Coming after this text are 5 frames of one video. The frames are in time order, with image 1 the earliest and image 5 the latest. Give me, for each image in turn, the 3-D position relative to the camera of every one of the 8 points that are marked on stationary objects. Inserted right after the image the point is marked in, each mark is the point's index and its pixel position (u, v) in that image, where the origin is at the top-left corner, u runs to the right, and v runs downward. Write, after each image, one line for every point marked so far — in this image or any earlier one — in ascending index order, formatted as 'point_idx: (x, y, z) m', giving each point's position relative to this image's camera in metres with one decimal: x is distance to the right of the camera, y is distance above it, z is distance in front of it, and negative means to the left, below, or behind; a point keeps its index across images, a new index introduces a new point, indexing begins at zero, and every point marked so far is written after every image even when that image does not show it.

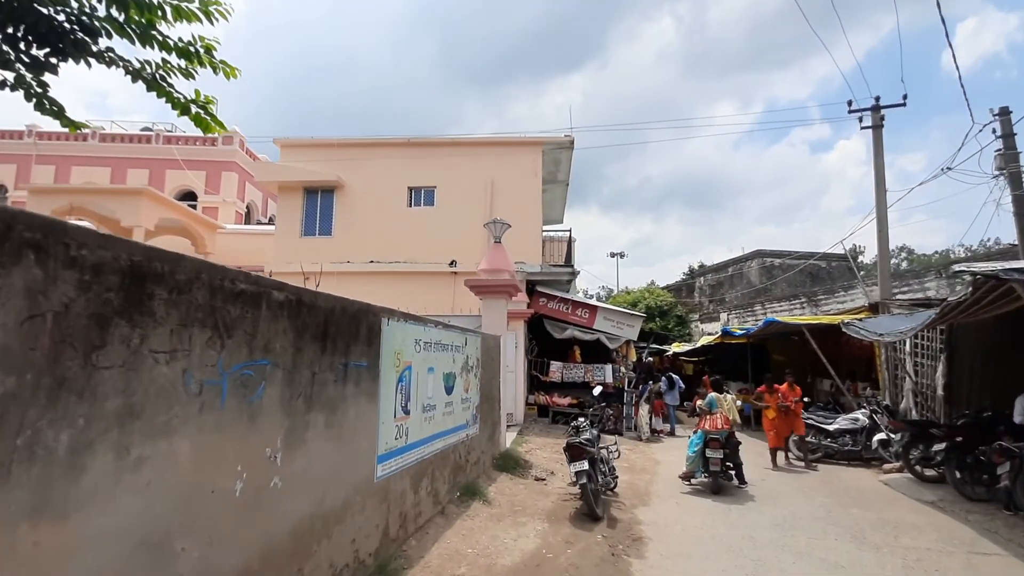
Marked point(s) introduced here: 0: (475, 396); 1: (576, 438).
0: (-0.4, -1.3, +7.4) m
1: (+0.7, -1.6, +6.5) m
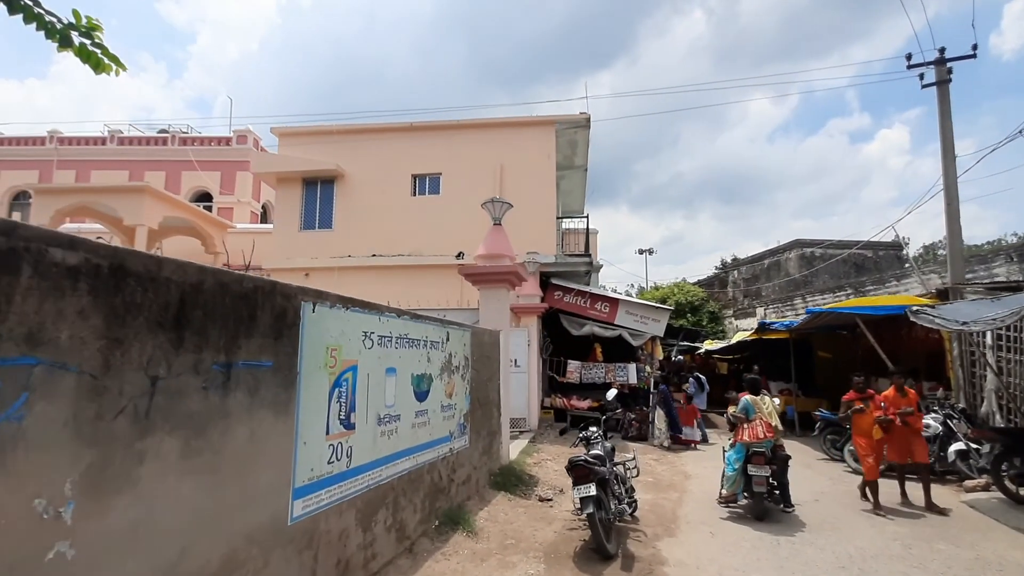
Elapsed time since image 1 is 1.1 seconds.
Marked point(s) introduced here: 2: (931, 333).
0: (-0.5, -1.2, +6.2) m
1: (+0.6, -1.4, +5.3) m
2: (+7.1, -0.8, +10.4) m
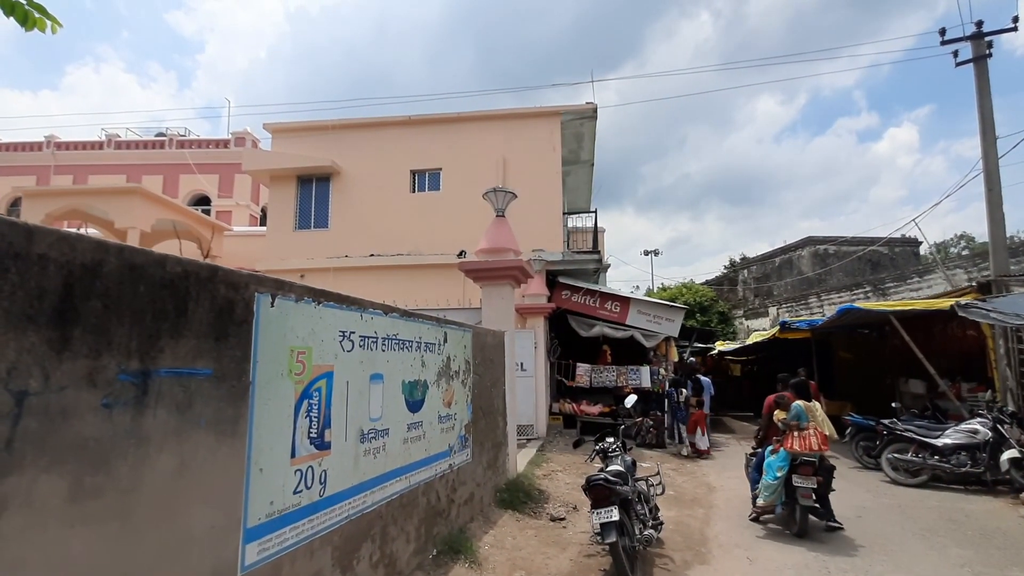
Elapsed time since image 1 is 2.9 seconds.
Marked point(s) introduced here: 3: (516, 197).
0: (-0.4, -1.1, +5.5) m
1: (+0.7, -1.4, +4.6) m
2: (+7.2, -0.7, +9.6) m
3: (+0.1, +1.2, +7.9) m
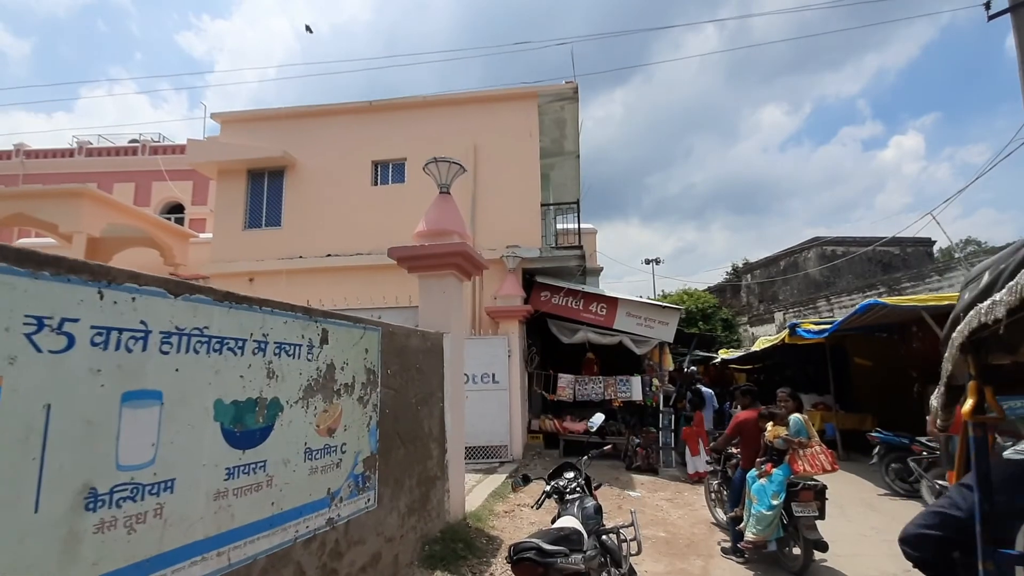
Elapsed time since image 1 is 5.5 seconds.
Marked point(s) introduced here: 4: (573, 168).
0: (-1.0, -1.0, +4.0) m
1: (+0.1, -1.2, +3.0) m
2: (+6.7, -0.5, +8.1) m
3: (-0.5, +1.2, +6.4) m
4: (+1.5, +2.9, +14.7) m
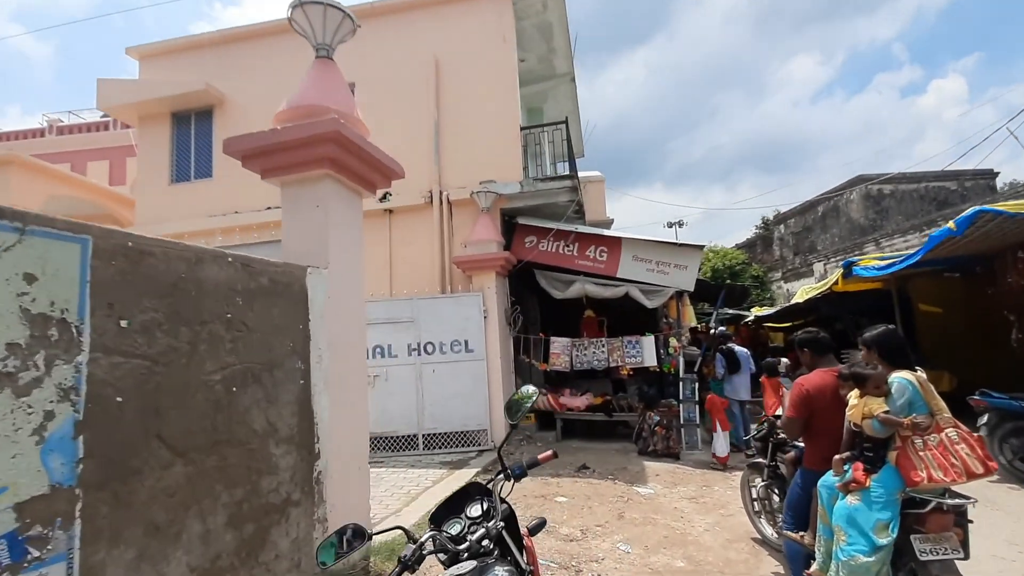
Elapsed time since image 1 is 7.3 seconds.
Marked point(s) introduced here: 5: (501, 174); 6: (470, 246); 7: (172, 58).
0: (-1.5, -0.6, +1.9) m
1: (-0.5, -0.8, +0.9) m
2: (+6.2, +0.5, +5.6) m
3: (-1.1, +1.8, +4.2) m
4: (+1.1, +3.9, +12.3) m
5: (-0.1, +1.7, +9.1) m
6: (-0.6, +0.6, +8.4) m
7: (-5.9, +4.0, +10.6) m
